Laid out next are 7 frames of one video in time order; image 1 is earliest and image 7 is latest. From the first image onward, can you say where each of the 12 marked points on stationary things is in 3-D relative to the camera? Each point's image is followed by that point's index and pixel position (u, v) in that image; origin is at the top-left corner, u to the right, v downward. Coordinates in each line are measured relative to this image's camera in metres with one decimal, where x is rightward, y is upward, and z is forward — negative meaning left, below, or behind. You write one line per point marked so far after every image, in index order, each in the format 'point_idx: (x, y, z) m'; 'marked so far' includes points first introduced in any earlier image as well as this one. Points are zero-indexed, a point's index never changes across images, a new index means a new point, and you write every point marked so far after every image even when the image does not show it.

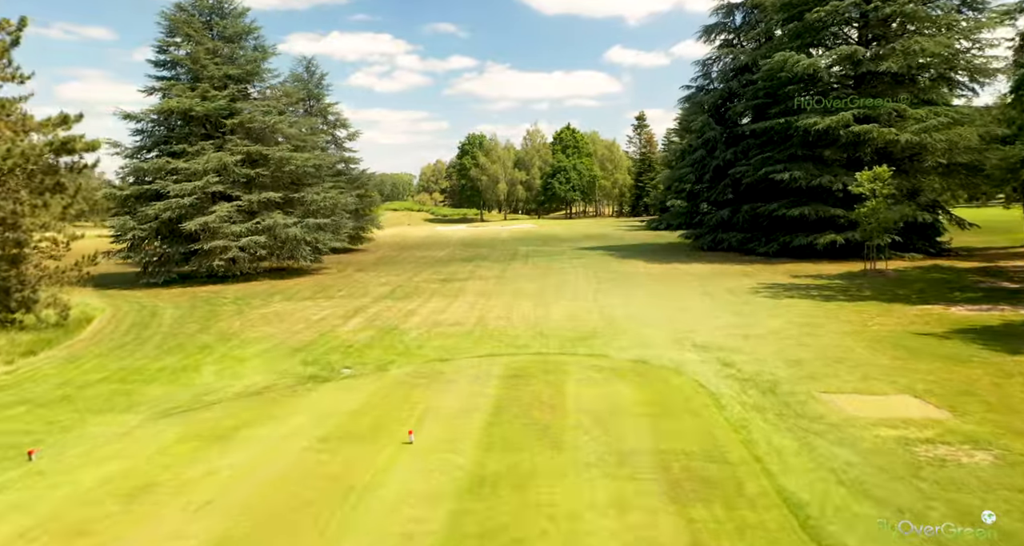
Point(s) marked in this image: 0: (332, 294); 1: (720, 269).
0: (-5.2, -0.6, +17.1) m
1: (+6.8, +0.1, +18.7) m
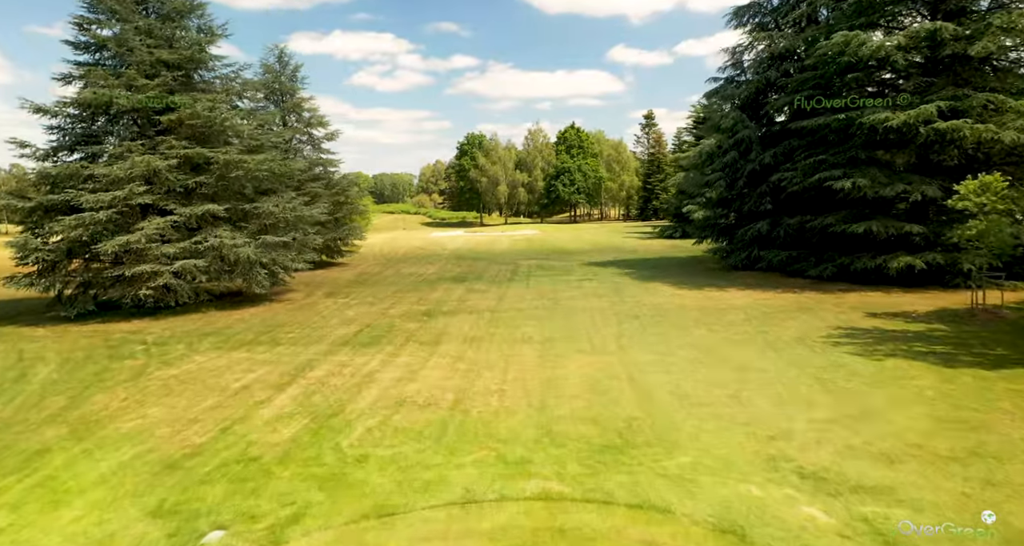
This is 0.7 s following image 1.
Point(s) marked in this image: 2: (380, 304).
0: (-5.3, -1.4, +13.4) m
1: (+6.7, -0.8, +15.0) m
2: (-4.0, -1.0, +17.6) m
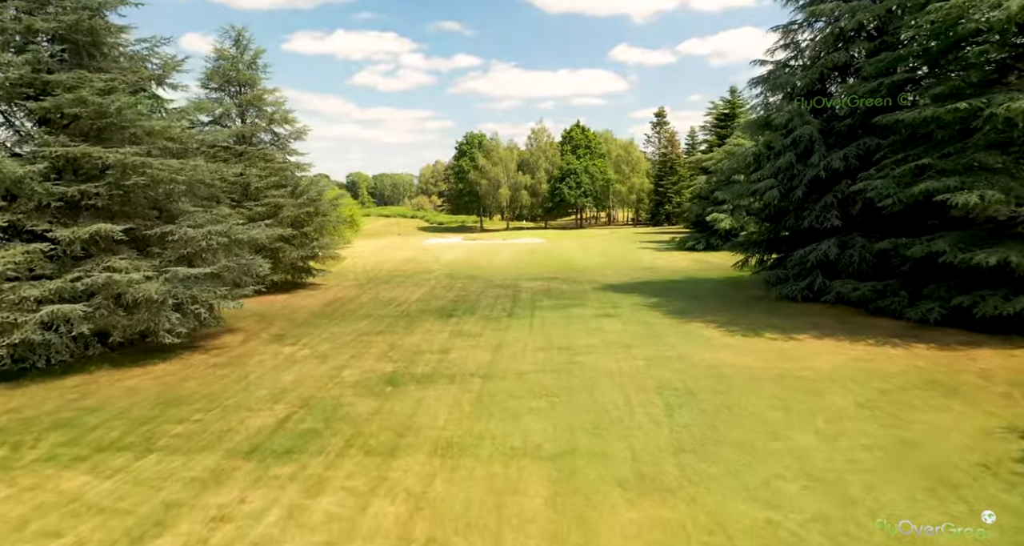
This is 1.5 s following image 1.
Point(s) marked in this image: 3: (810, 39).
0: (-5.3, -2.4, +9.0) m
1: (+6.7, -1.8, +10.6) m
2: (-4.0, -1.9, +13.2) m
3: (+9.8, +7.7, +19.1) m
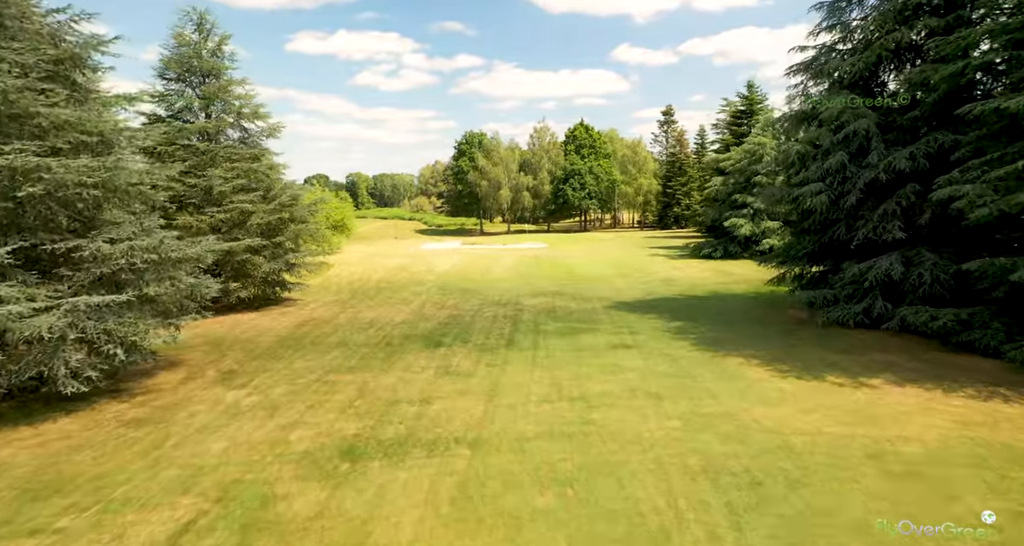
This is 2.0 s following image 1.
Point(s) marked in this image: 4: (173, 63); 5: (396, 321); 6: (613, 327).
0: (-5.4, -2.9, +6.2) m
1: (+6.7, -2.3, +7.7) m
2: (-4.0, -2.5, +10.4) m
3: (+9.8, +7.2, +16.2) m
4: (-11.7, +7.2, +19.9) m
5: (-3.7, -1.5, +18.5) m
6: (+2.9, -1.5, +16.8) m
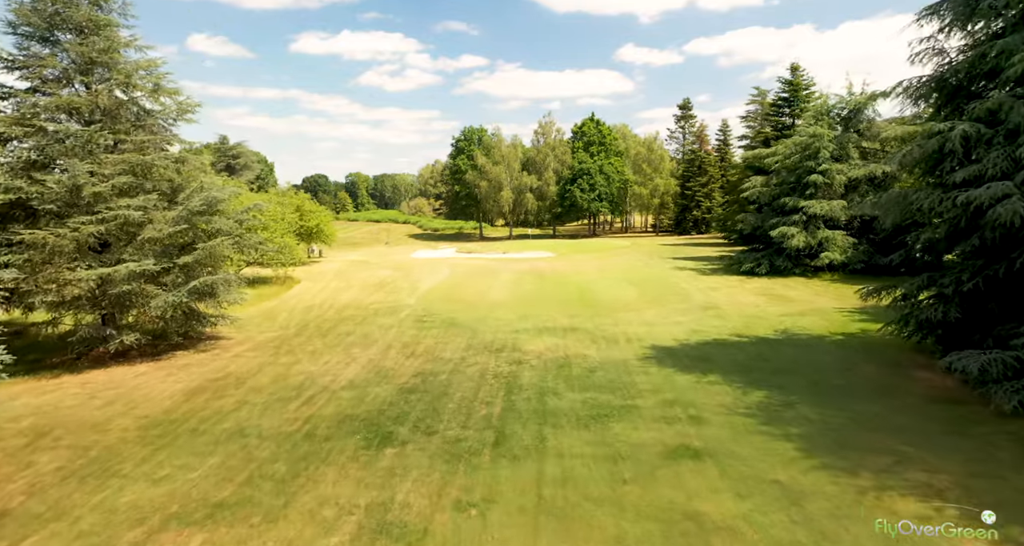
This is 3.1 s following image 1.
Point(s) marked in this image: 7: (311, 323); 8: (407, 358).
0: (-5.6, -3.8, +0.4) m
1: (+6.5, -3.2, +1.8) m
2: (-4.2, -3.3, +4.6) m
3: (+9.7, +6.3, +10.3) m
4: (-11.8, +6.4, +14.1) m
5: (-3.8, -2.4, +12.7) m
6: (+2.8, -2.4, +11.0) m
7: (-6.9, -1.6, +19.7) m
8: (-2.8, -2.2, +15.0) m
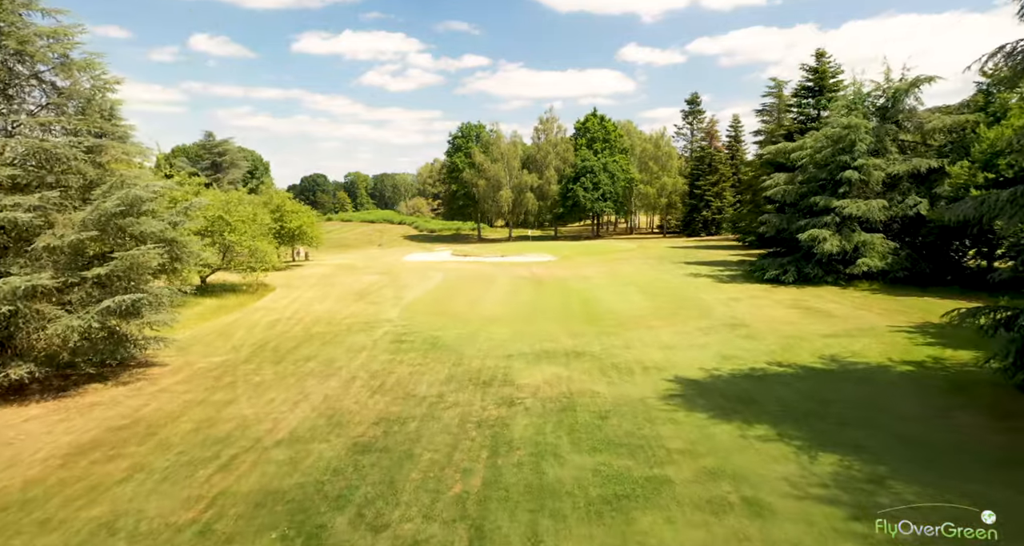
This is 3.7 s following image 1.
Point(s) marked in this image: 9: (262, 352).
0: (-5.8, -4.1, -2.6) m
1: (+6.2, -3.5, -1.2) m
2: (-4.5, -3.7, +1.6) m
3: (+9.5, +5.9, +7.3) m
4: (-12.0, +6.0, +11.2) m
5: (-4.0, -2.7, +9.7) m
6: (+2.6, -2.8, +8.0) m
7: (-7.1, -2.0, +16.7) m
8: (-3.0, -2.5, +12.0) m
9: (-6.9, -2.1, +15.8) m
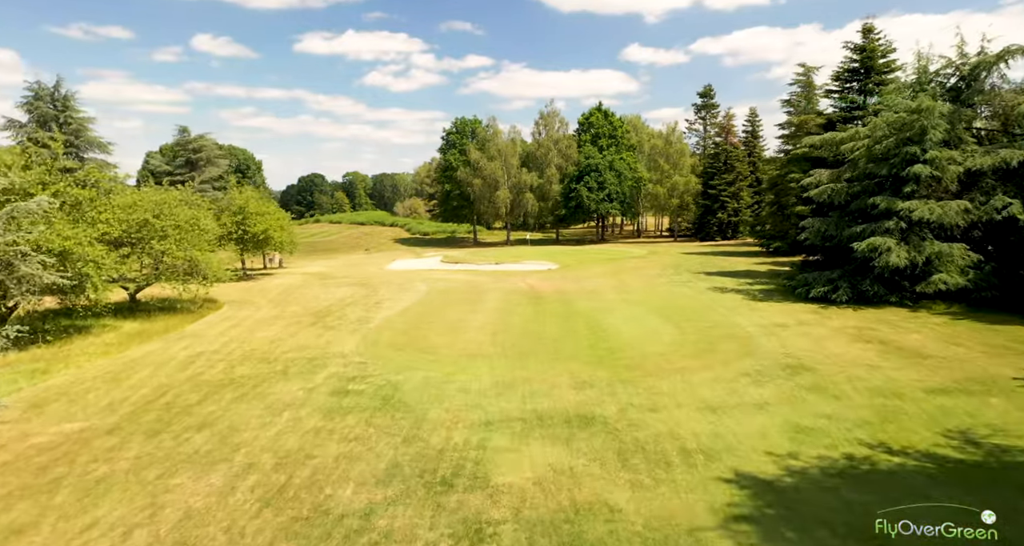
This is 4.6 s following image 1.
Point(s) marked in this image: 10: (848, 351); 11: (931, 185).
0: (-6.3, -4.7, -7.1) m
1: (+5.8, -4.1, -5.7) m
2: (-4.9, -4.2, -2.8) m
3: (+9.1, +5.3, +2.8) m
4: (-12.4, +5.5, +6.7) m
5: (-4.5, -3.3, +5.2) m
6: (+2.2, -3.3, +3.5) m
7: (-7.4, -2.6, +12.3) m
8: (-3.4, -3.1, +7.5) m
9: (-7.2, -2.7, +11.3) m
10: (+8.6, -1.9, +14.7) m
11: (+14.4, +3.0, +19.8) m
